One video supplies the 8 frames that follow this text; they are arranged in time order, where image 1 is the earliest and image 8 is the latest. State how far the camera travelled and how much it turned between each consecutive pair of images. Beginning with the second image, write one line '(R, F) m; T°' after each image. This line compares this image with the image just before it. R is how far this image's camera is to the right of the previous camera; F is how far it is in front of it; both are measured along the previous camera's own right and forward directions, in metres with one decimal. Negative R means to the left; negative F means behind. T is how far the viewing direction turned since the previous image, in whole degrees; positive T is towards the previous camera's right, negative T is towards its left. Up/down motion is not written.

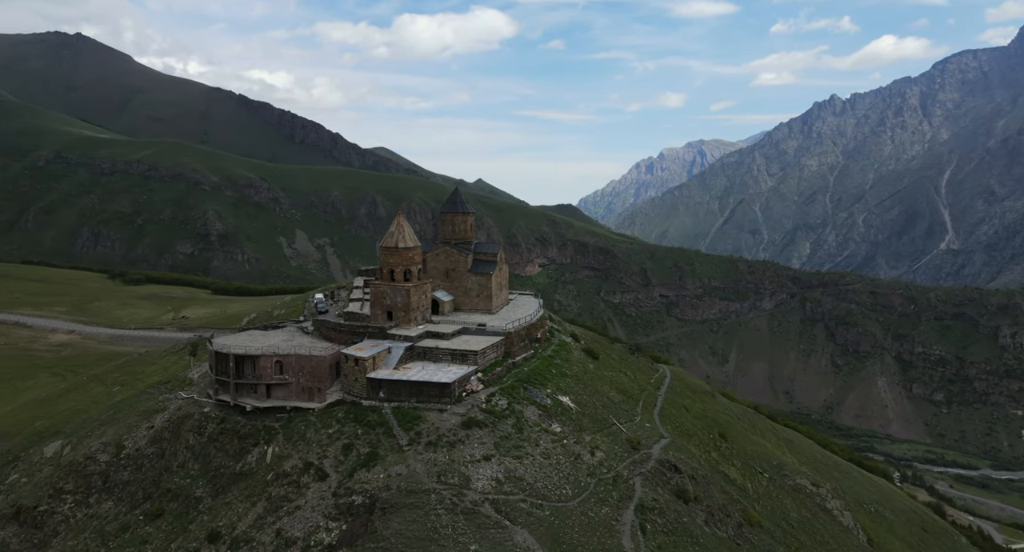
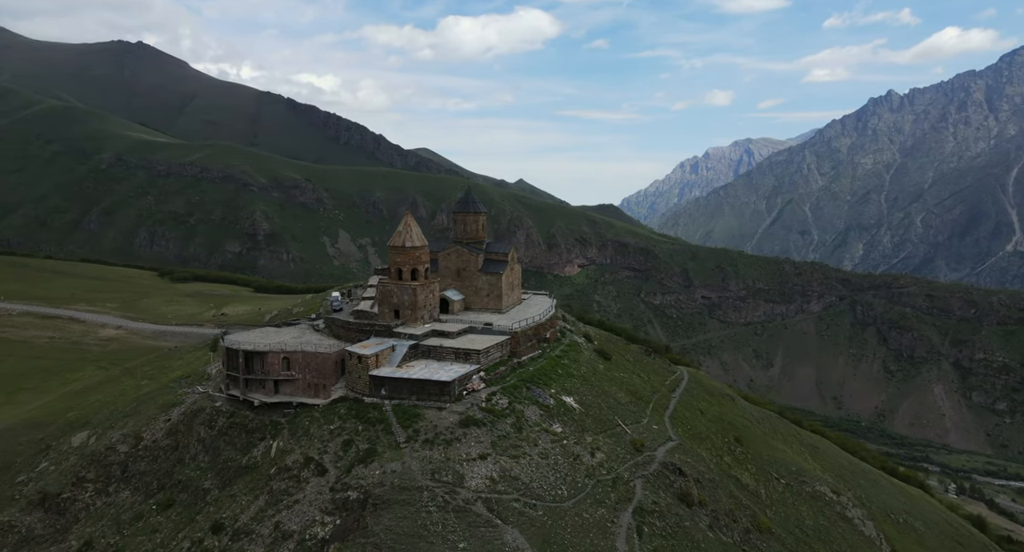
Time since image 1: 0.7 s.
(+1.6, +0.1) m; -3°
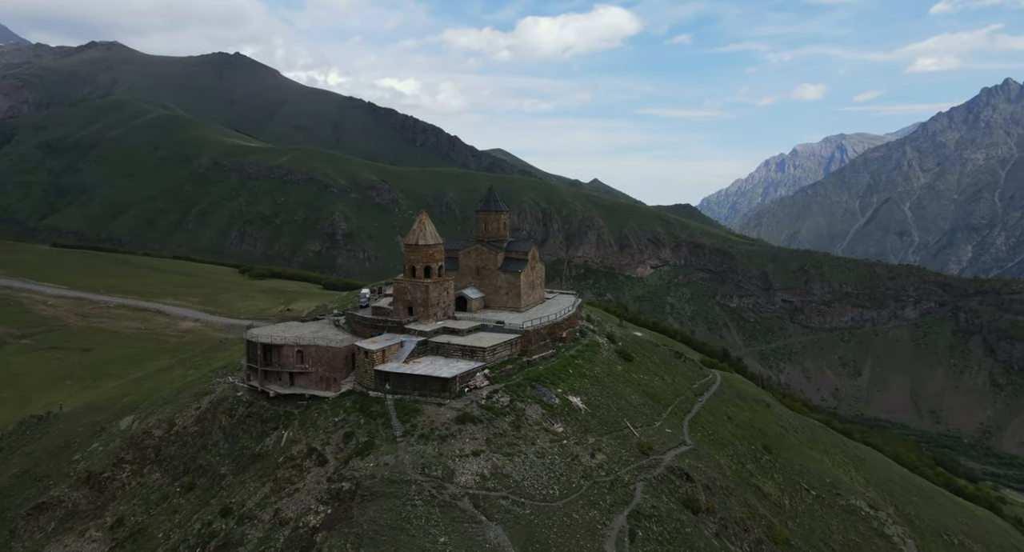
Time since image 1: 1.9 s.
(+2.8, +0.2) m; -6°
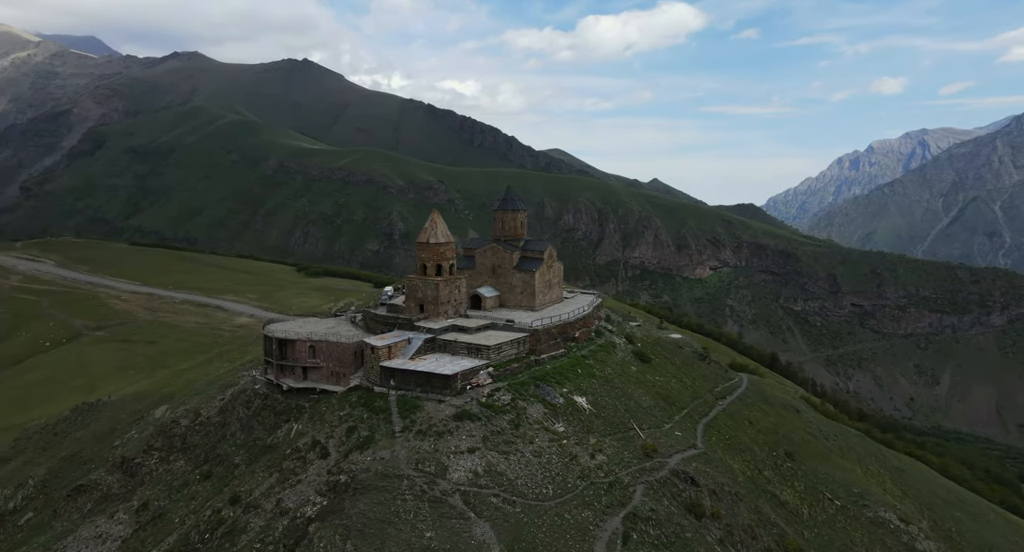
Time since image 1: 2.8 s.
(+2.2, +0.1) m; -4°
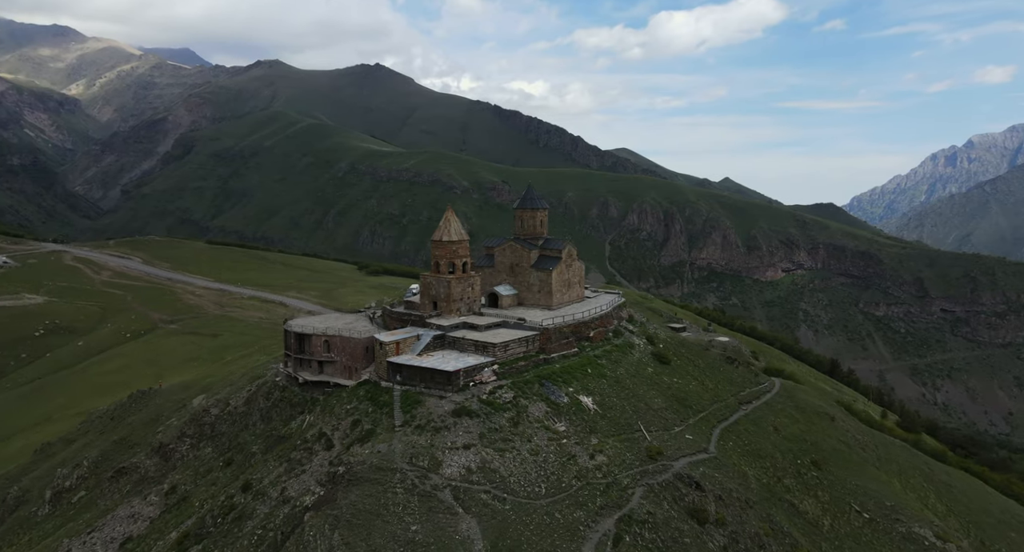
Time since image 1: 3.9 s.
(+2.5, +0.1) m; -5°
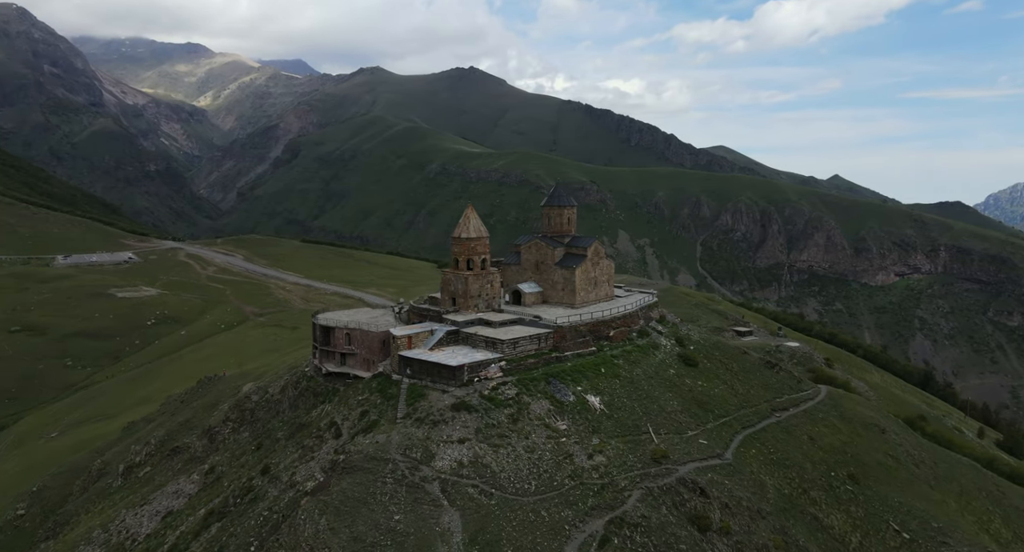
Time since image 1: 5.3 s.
(+3.5, +0.2) m; -7°
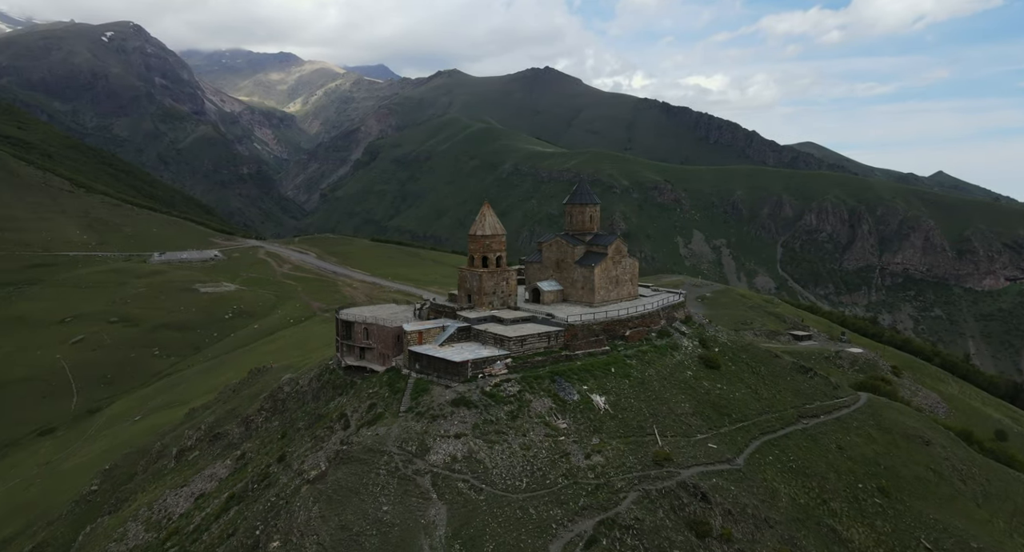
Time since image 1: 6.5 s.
(+2.8, +0.1) m; -6°
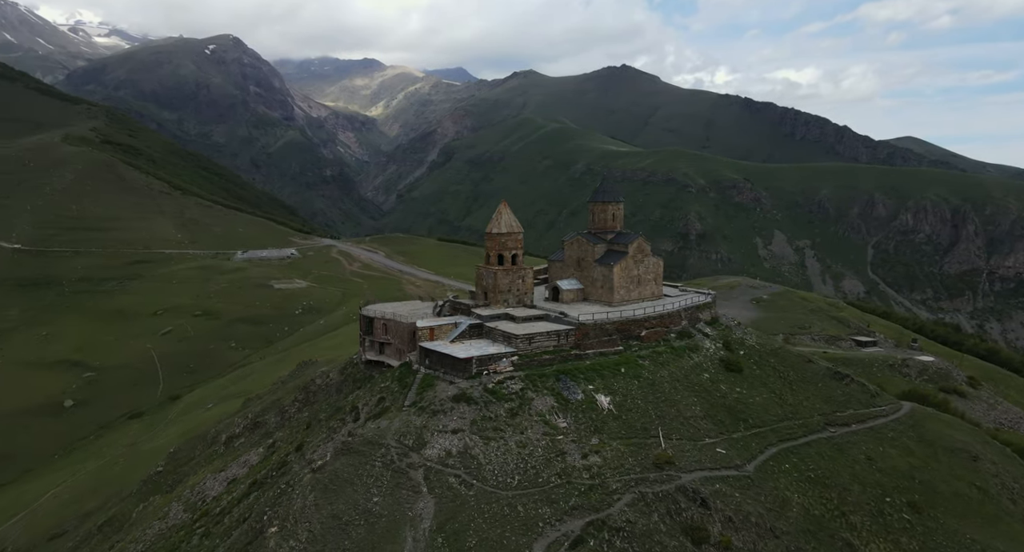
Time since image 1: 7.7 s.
(+2.9, +0.1) m; -6°
